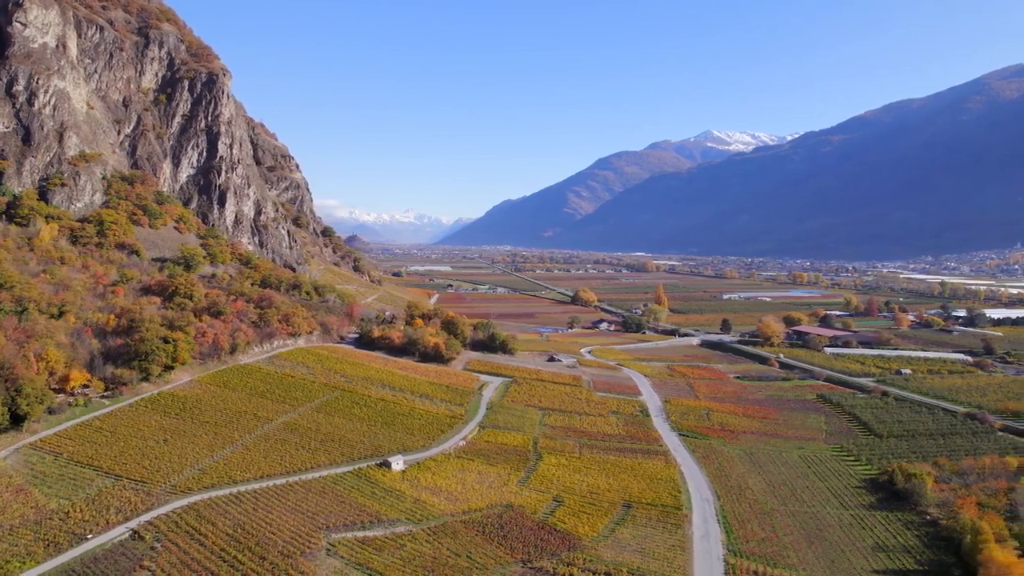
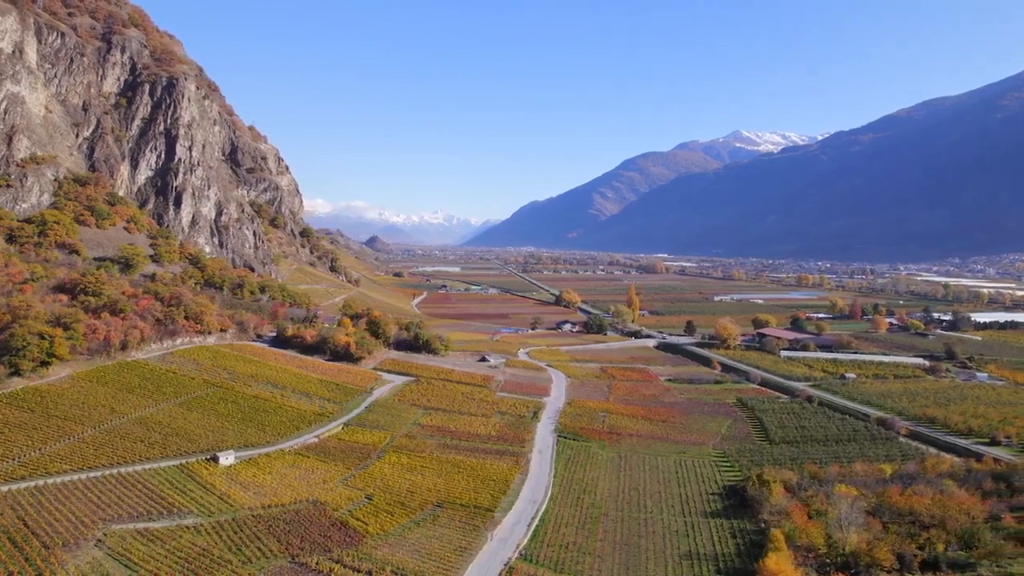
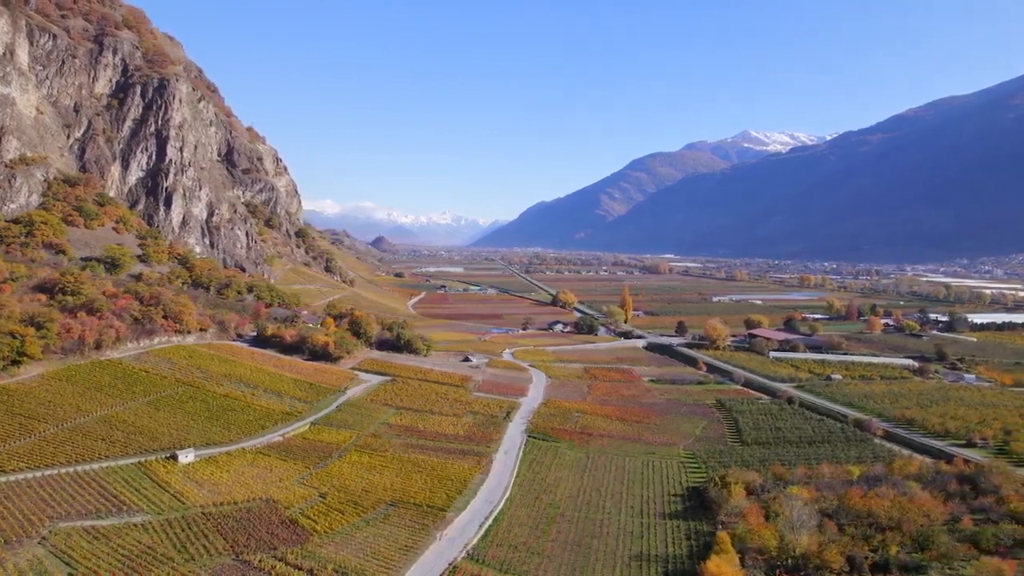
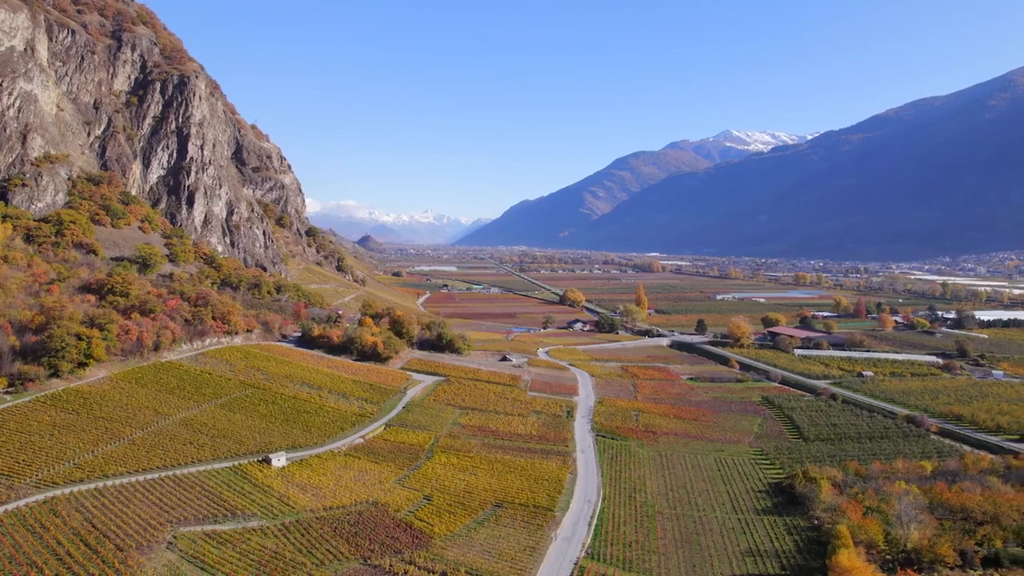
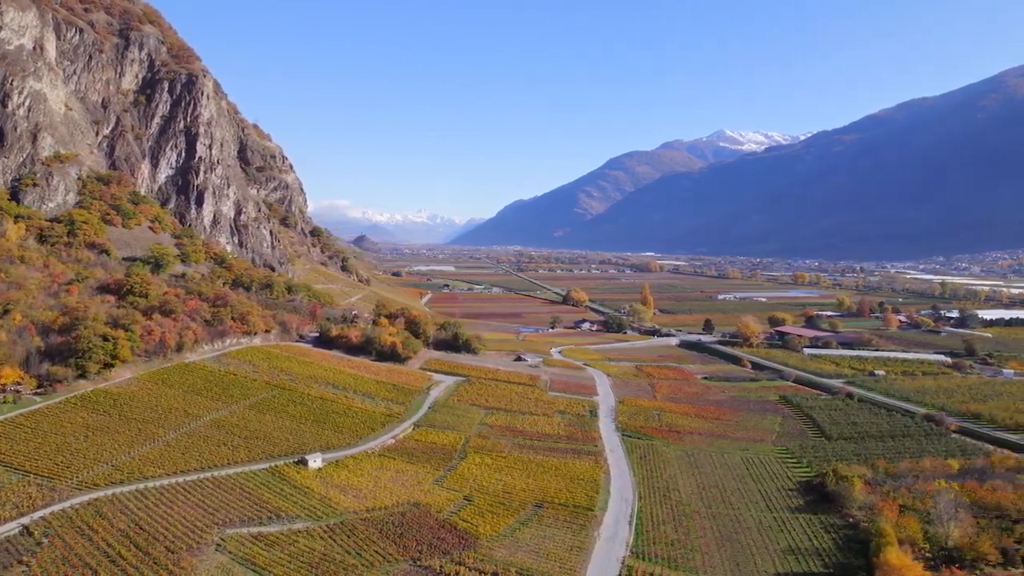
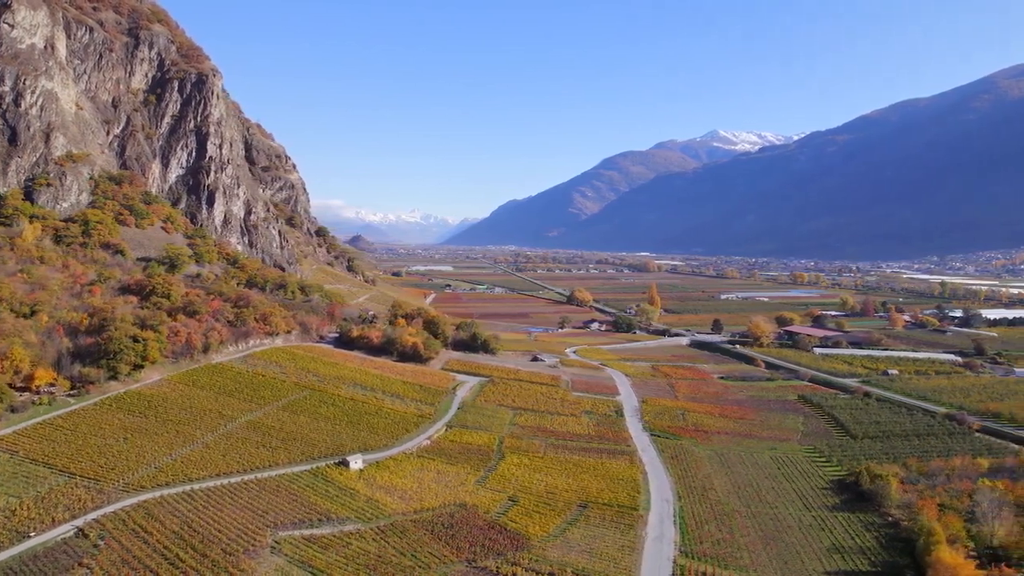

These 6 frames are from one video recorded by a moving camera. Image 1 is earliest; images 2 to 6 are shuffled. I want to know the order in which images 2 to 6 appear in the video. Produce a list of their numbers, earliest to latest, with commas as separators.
6, 5, 4, 2, 3
